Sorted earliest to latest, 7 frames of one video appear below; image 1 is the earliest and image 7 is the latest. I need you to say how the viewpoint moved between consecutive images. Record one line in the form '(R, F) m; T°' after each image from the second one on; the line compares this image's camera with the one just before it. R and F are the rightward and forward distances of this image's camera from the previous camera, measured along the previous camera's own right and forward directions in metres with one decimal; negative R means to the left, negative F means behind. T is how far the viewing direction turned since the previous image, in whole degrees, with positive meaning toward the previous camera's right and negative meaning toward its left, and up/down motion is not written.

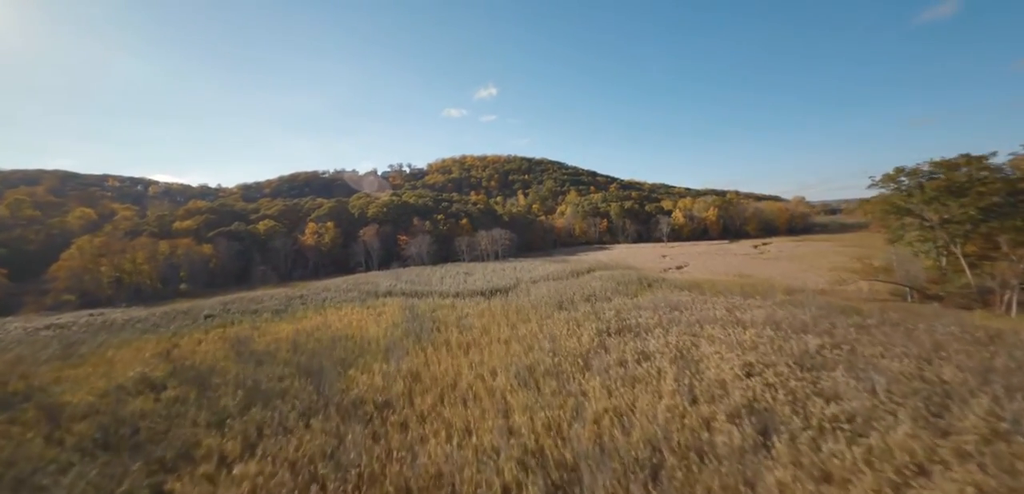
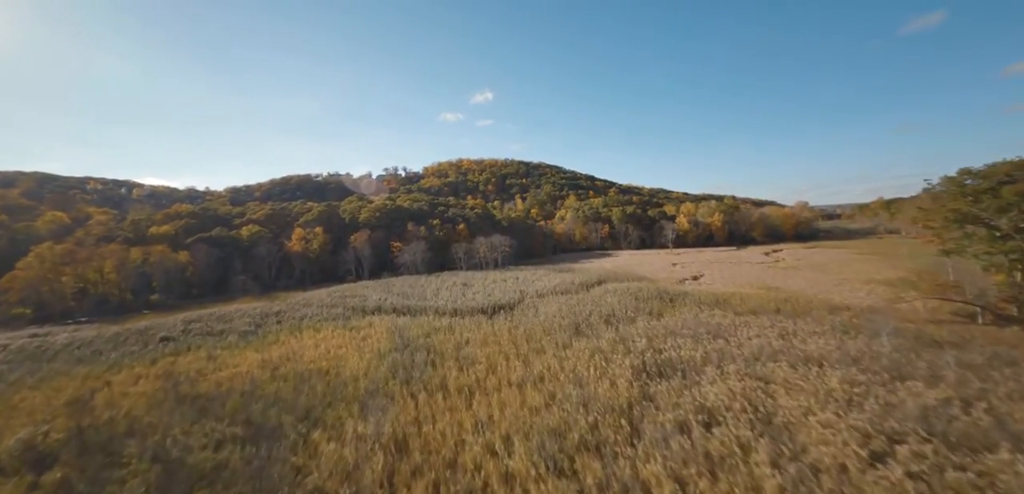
(-0.7, +3.0) m; +1°
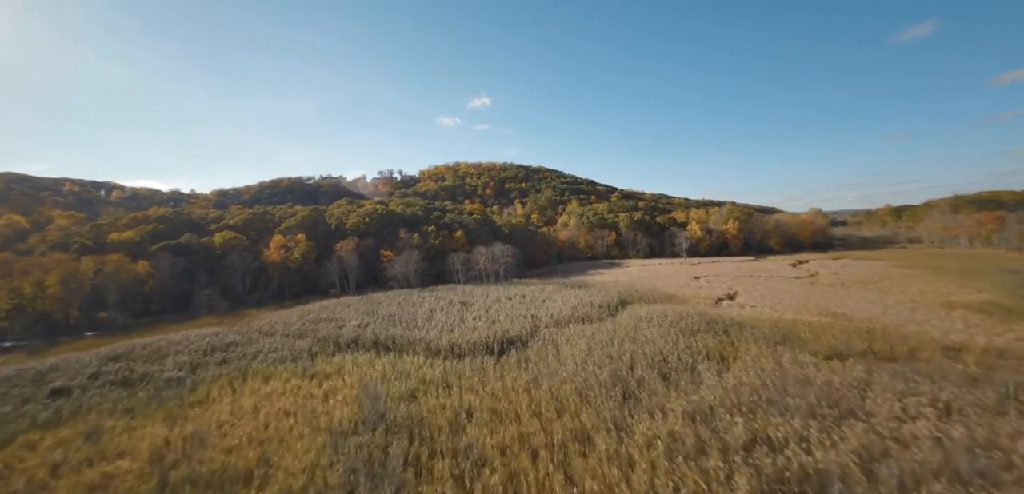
(-0.9, +4.9) m; +1°
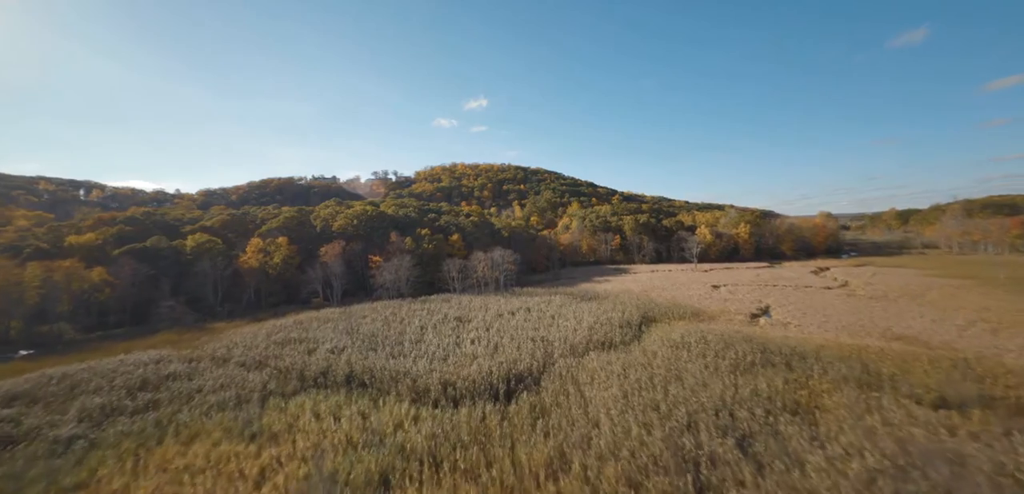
(-0.6, +3.9) m; +1°
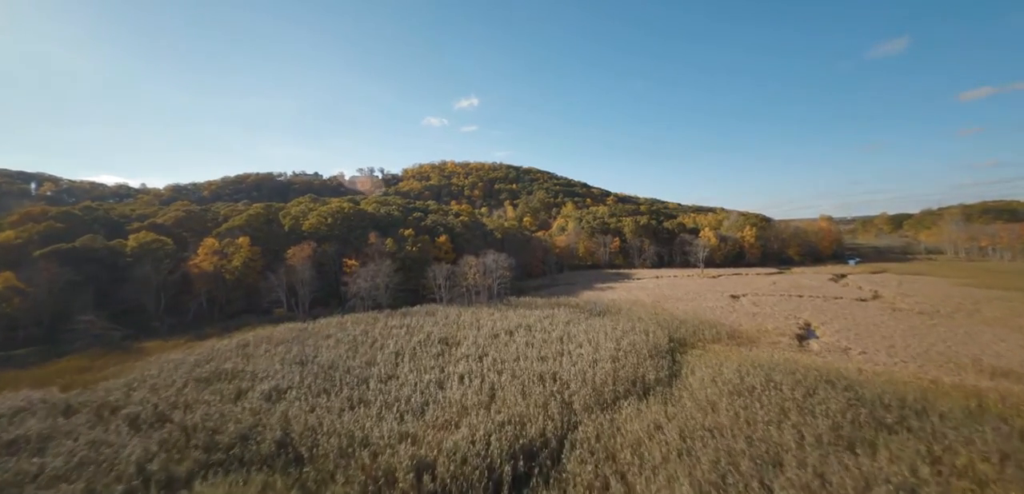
(-0.6, +4.8) m; +2°
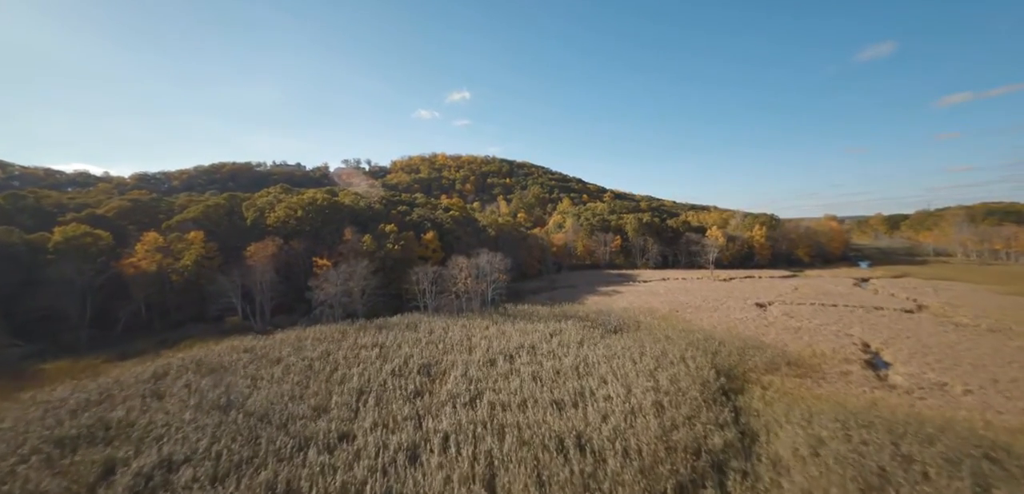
(-0.6, +4.7) m; +2°
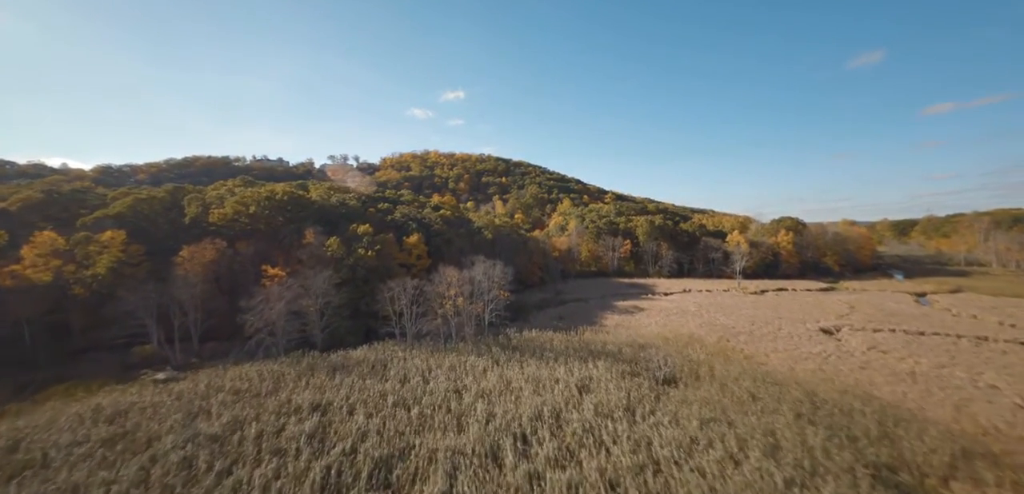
(-0.8, +6.7) m; +1°
